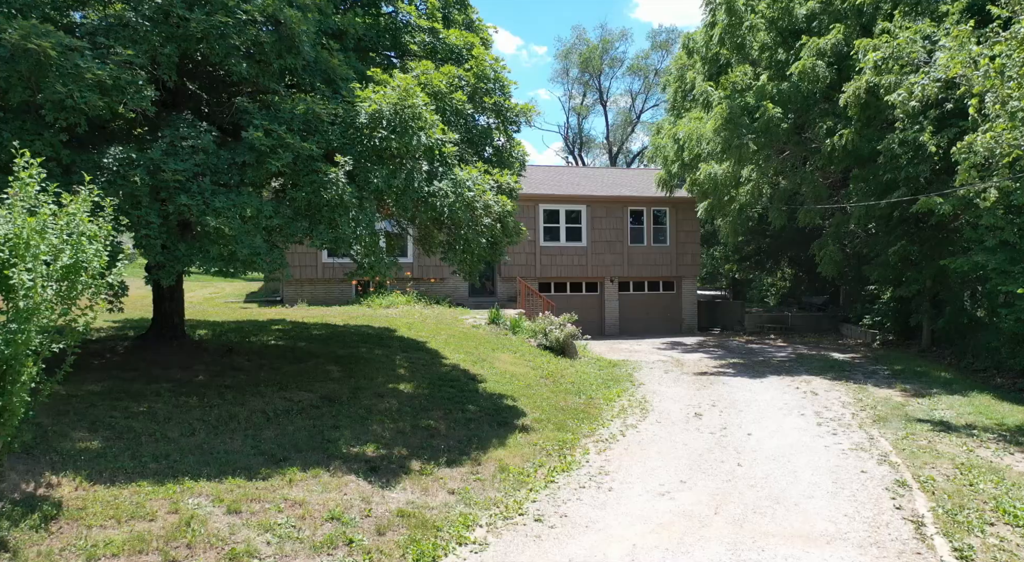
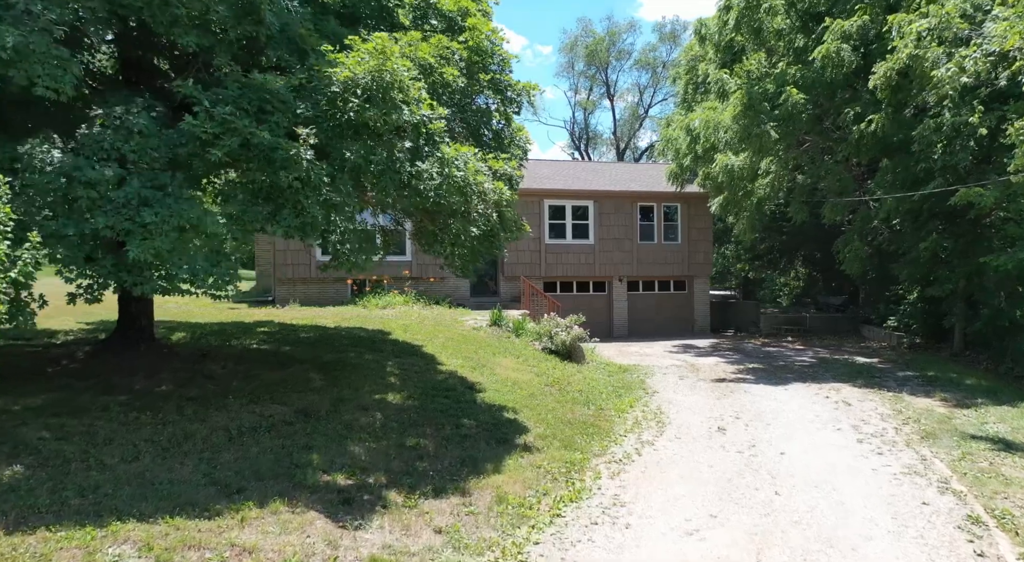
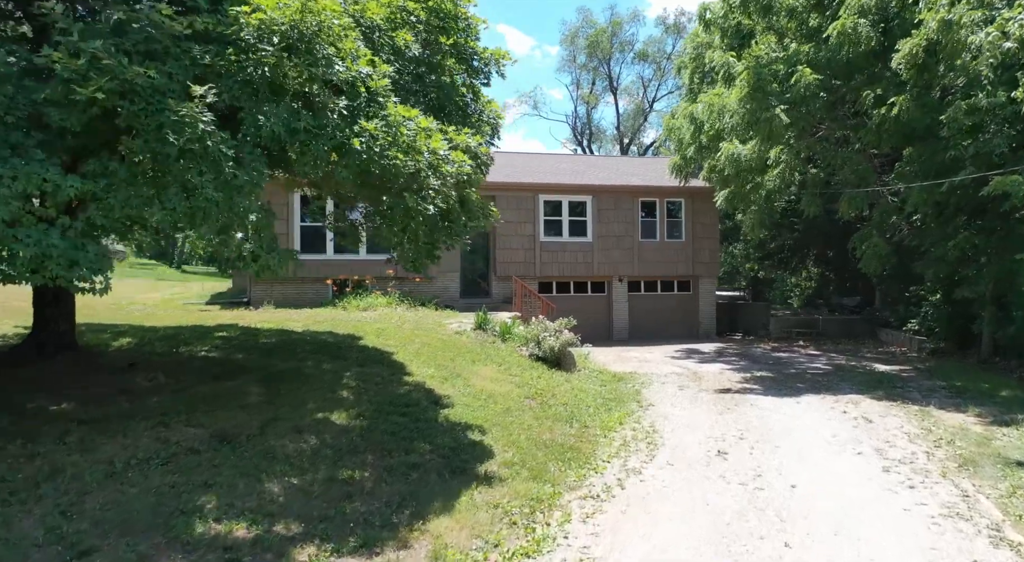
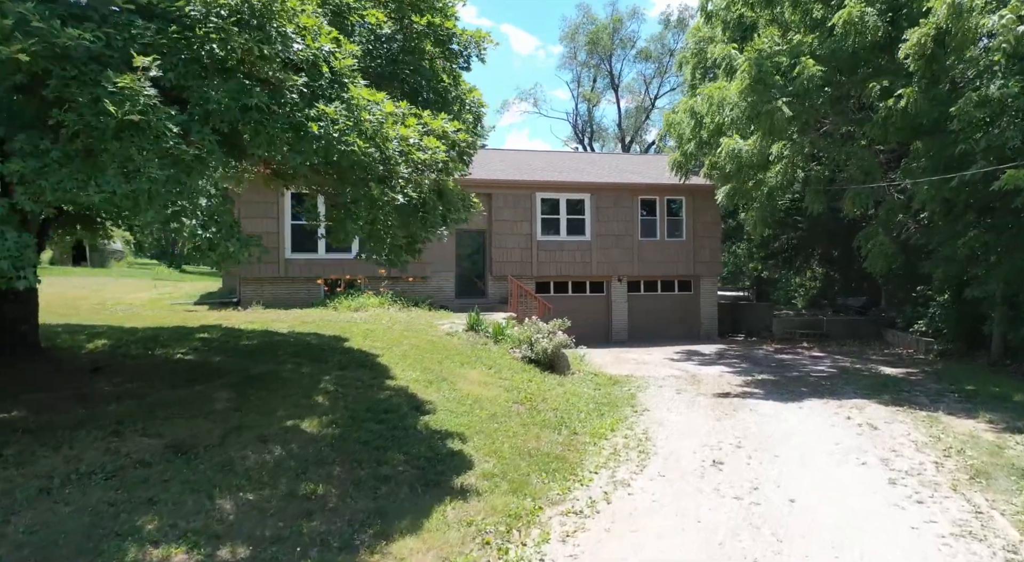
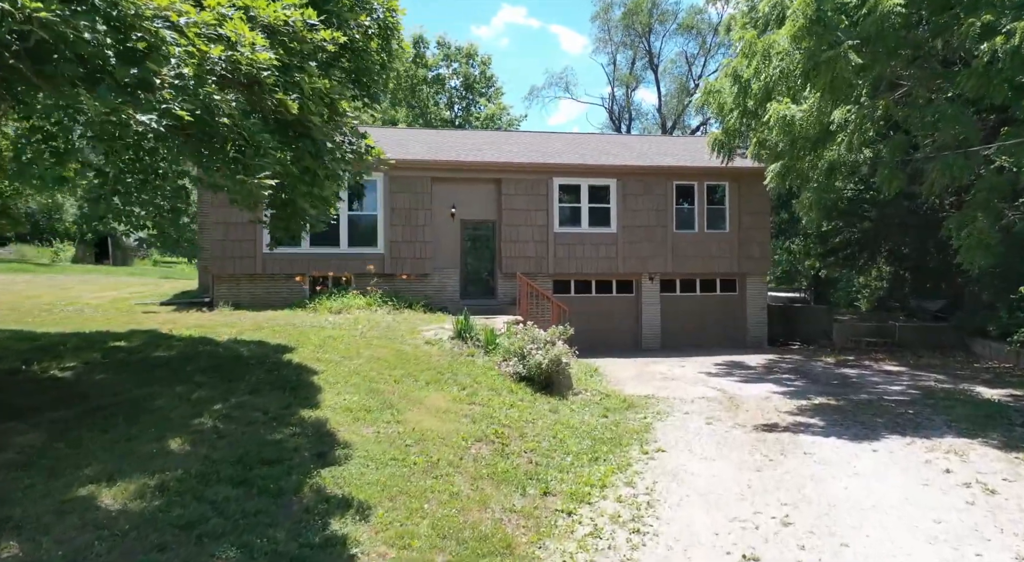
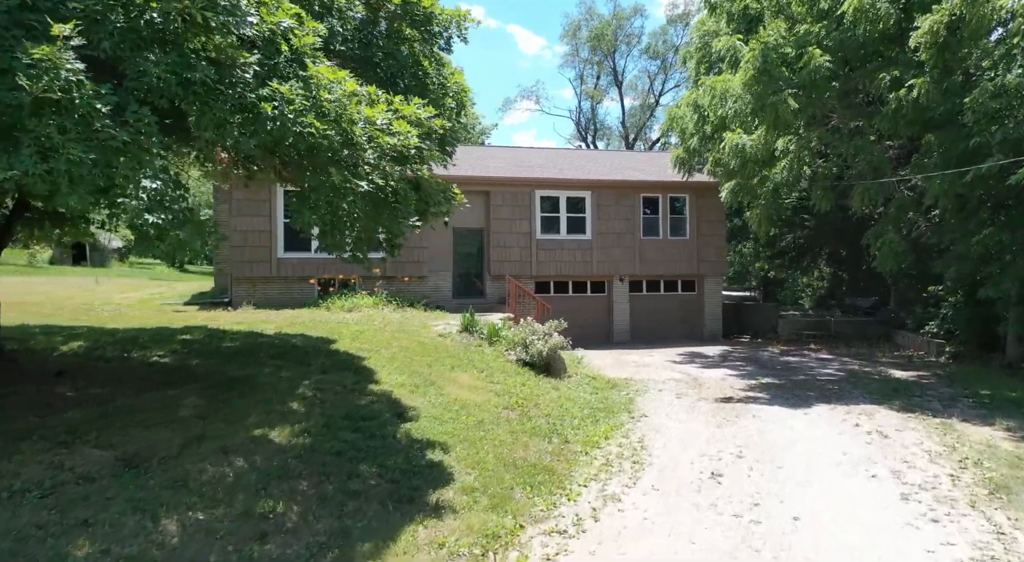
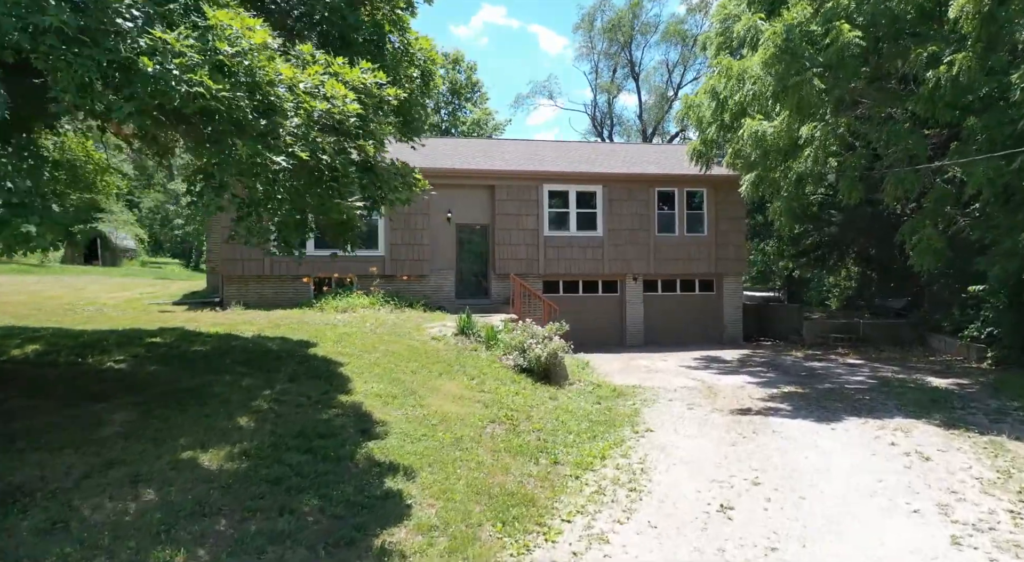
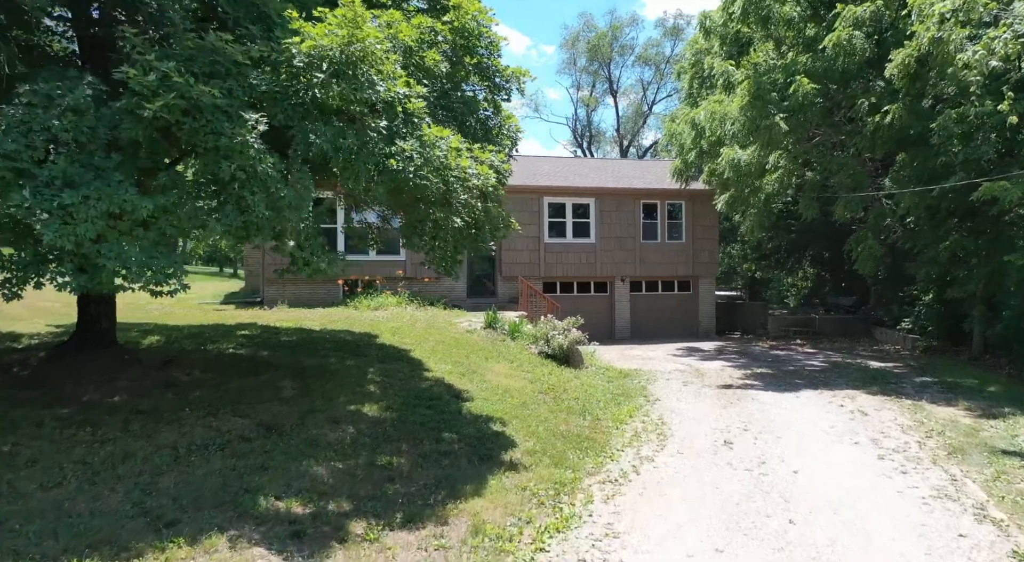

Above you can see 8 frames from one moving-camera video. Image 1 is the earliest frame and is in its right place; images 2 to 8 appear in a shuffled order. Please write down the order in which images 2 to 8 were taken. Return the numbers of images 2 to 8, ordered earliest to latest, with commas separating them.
2, 8, 3, 4, 6, 7, 5
